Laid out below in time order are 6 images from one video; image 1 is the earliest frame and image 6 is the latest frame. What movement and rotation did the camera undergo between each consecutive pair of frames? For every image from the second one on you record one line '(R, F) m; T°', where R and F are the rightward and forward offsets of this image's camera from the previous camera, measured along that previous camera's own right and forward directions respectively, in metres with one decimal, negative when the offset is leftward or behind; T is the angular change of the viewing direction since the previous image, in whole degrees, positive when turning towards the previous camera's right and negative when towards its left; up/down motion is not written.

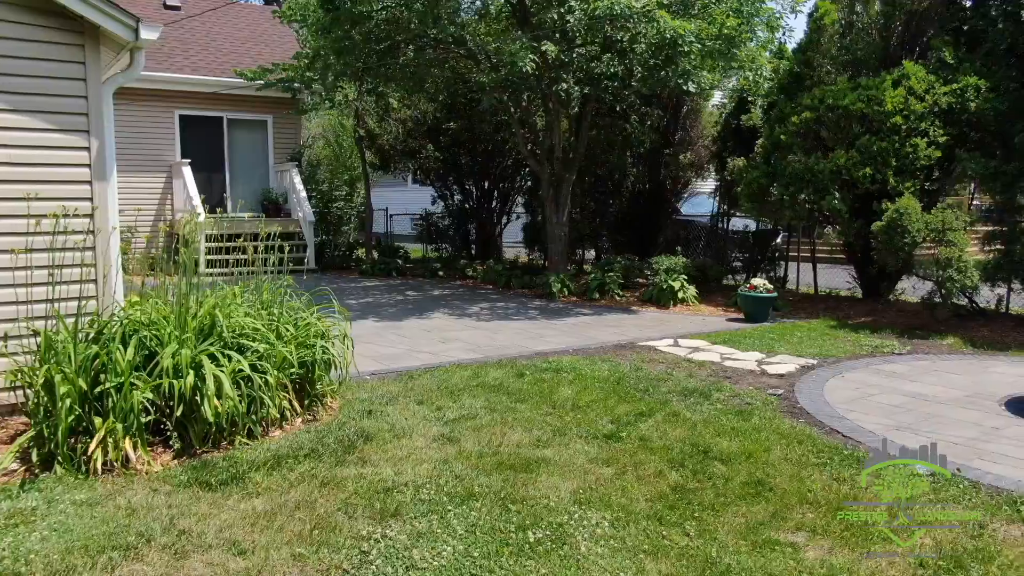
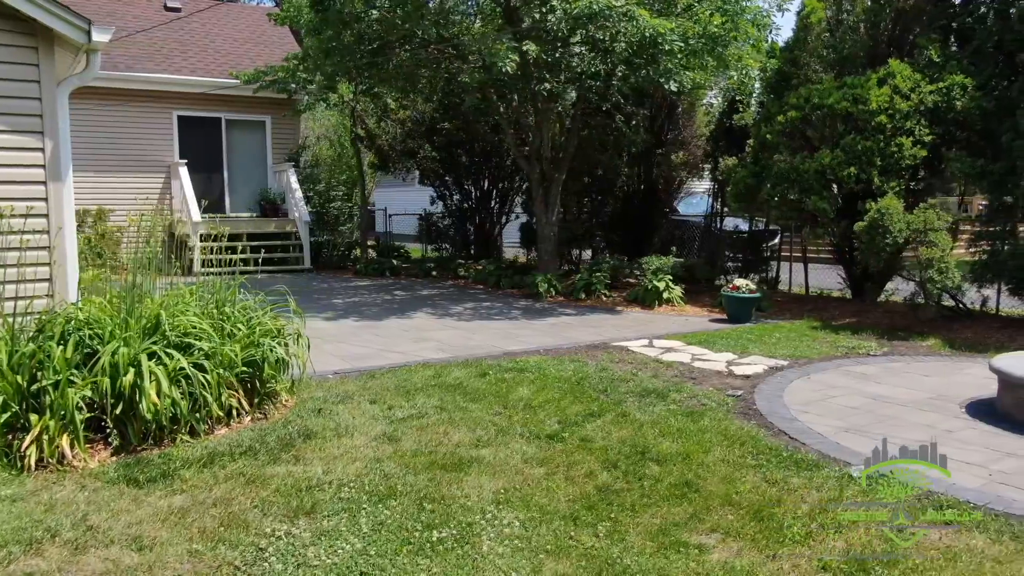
(+0.4, 0.0) m; -1°
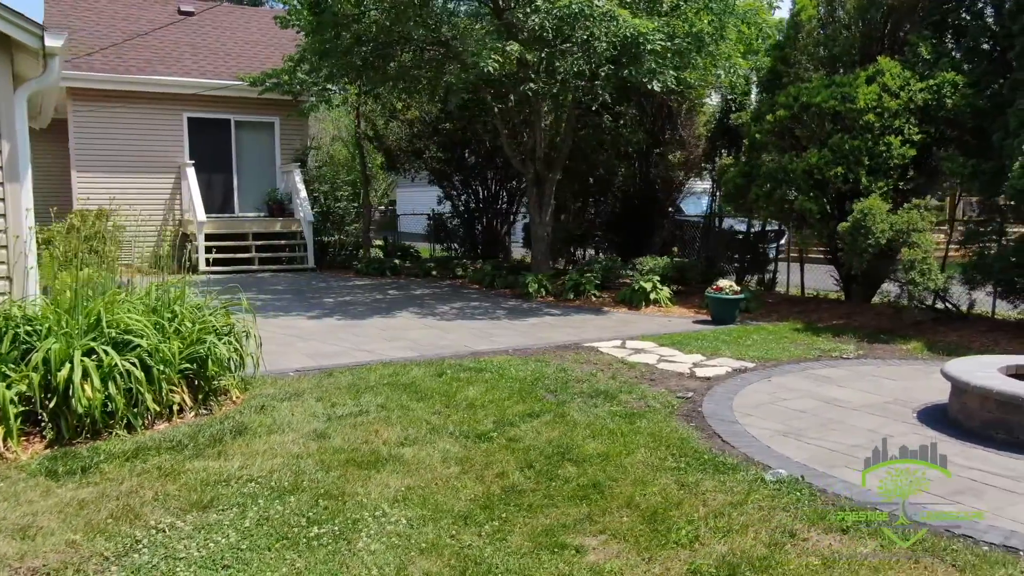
(+0.6, 0.0) m; -2°
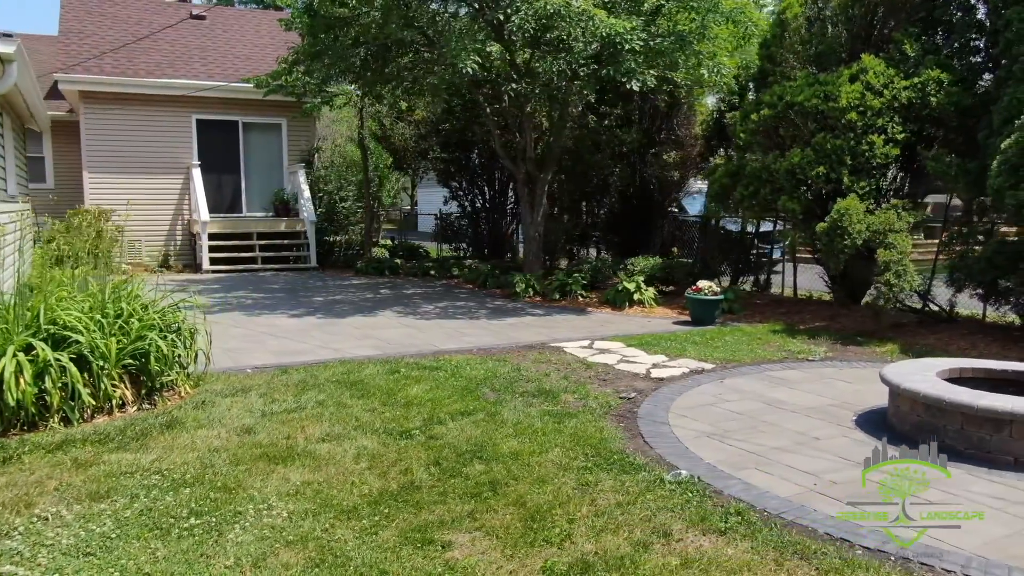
(+0.6, 0.0) m; -3°
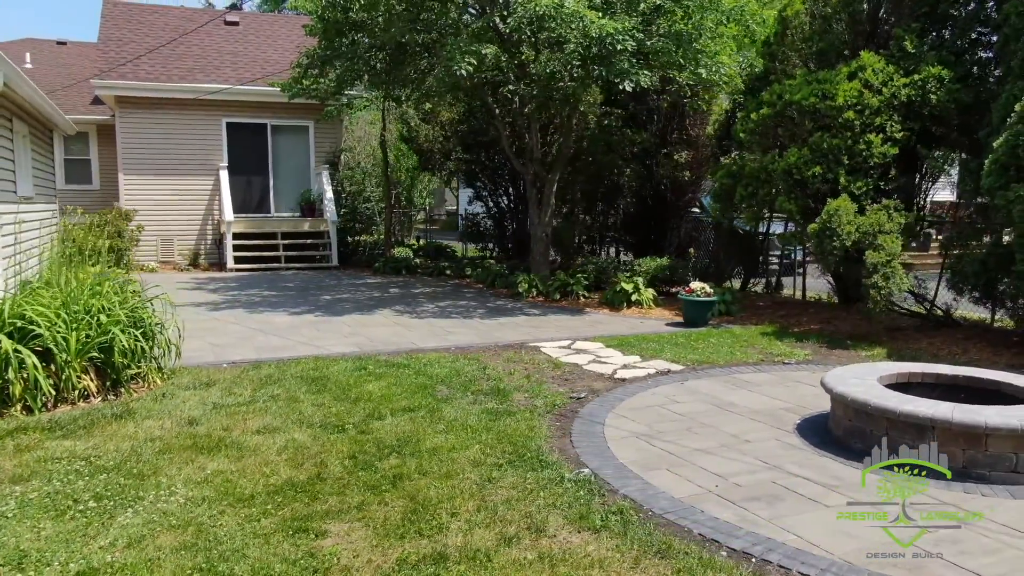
(+0.7, -0.1) m; -4°
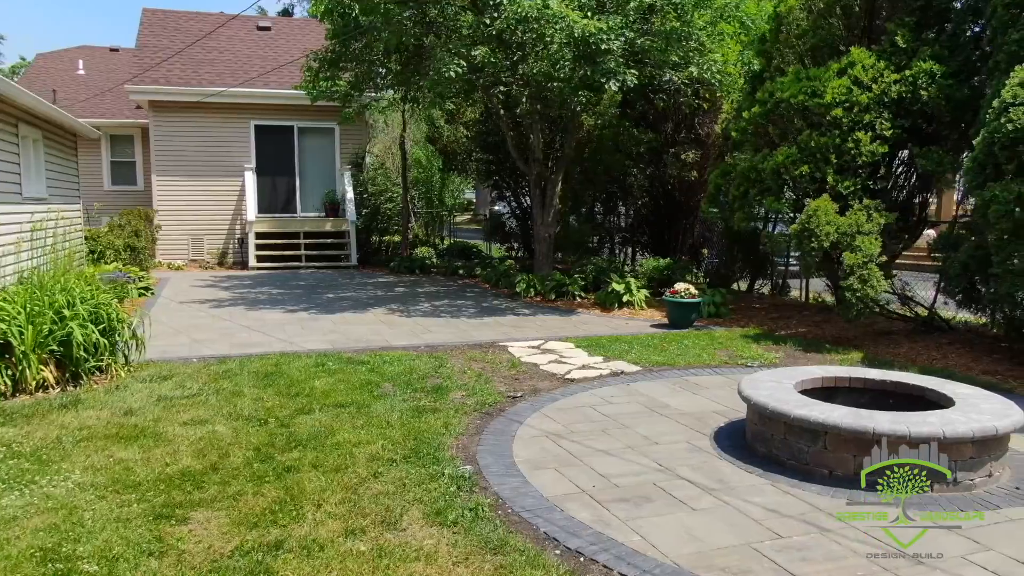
(+0.9, 0.0) m; -5°
